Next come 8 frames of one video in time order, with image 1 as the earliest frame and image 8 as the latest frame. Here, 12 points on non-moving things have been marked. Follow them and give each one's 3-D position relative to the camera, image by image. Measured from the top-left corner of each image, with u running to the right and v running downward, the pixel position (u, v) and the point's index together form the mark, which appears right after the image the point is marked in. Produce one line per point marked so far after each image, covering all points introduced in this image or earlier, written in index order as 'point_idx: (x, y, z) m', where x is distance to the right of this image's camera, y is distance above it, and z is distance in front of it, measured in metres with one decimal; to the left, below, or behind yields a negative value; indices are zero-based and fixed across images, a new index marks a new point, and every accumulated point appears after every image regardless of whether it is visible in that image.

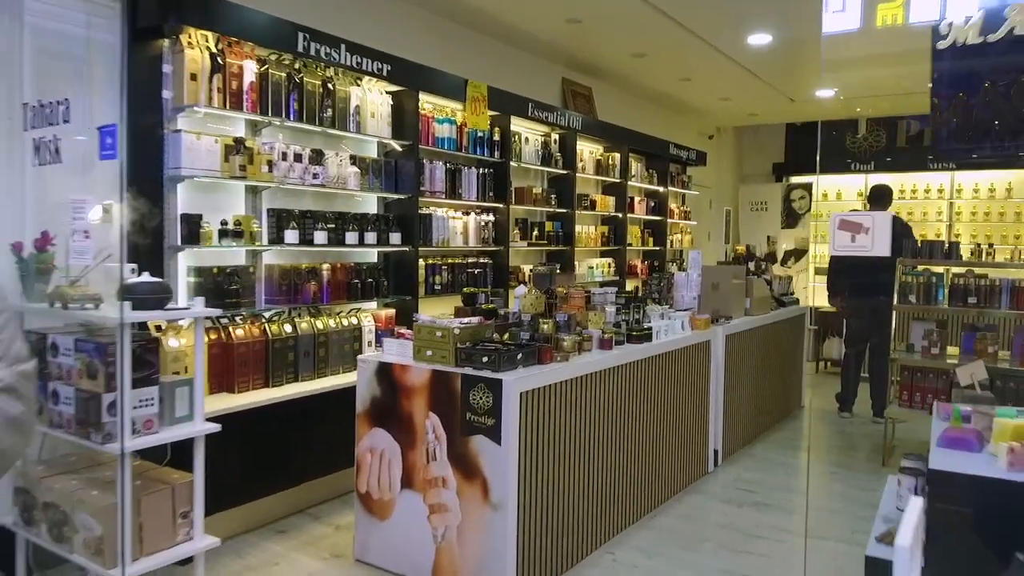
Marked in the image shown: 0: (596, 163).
0: (+0.7, +1.1, +6.4) m
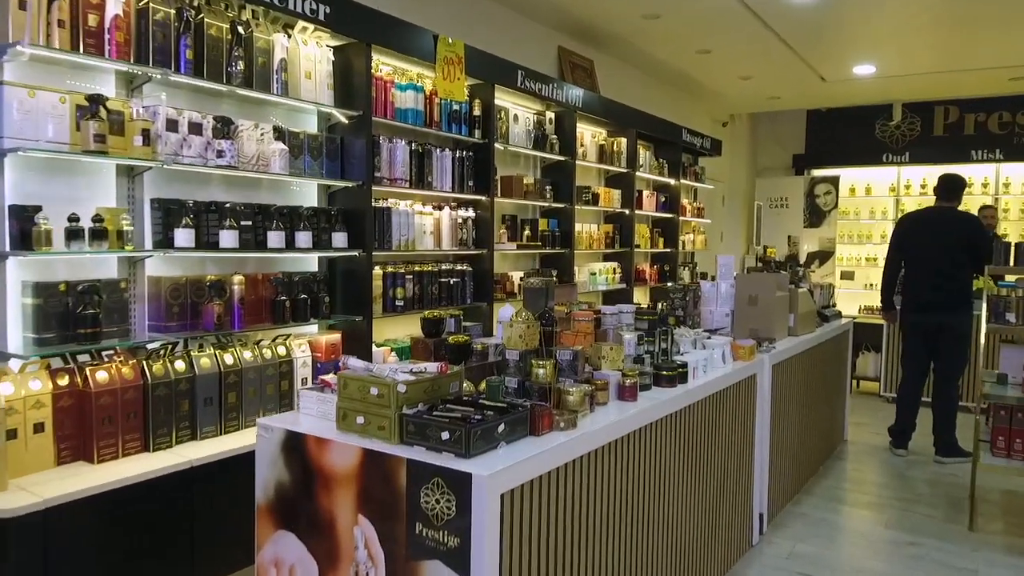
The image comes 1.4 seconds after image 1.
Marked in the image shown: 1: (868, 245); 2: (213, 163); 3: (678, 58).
0: (+0.6, +1.0, +5.4) m
1: (+3.8, +0.5, +8.1) m
2: (-1.1, +0.5, +2.8) m
3: (+1.3, +1.8, +6.0) m
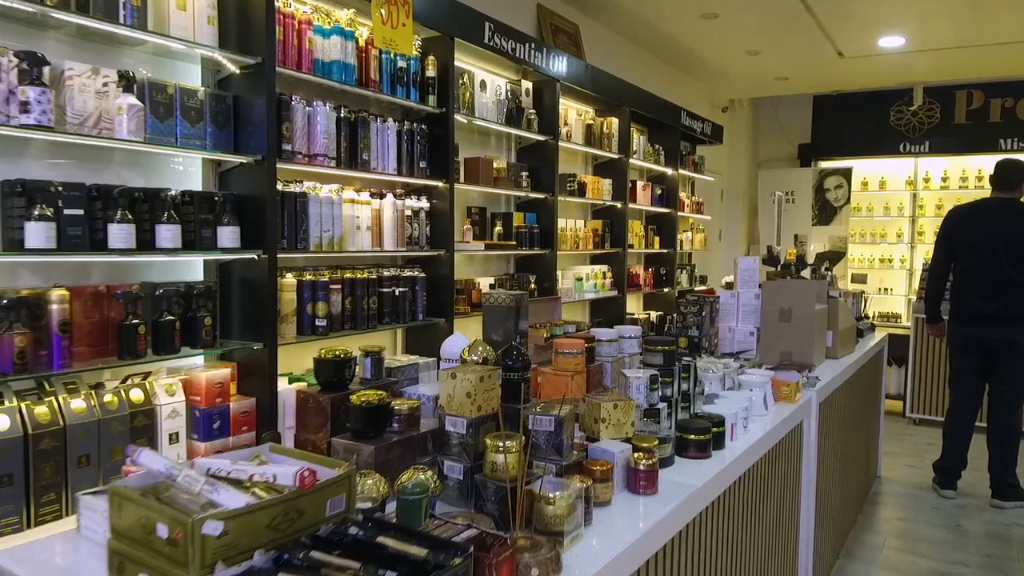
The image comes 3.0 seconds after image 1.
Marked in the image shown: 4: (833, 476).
0: (+0.5, +0.9, +4.5) m
1: (+3.5, +0.4, +7.3) m
2: (-1.2, +0.4, +1.9) m
3: (+1.1, +1.8, +5.2) m
4: (+1.3, -0.8, +3.1) m
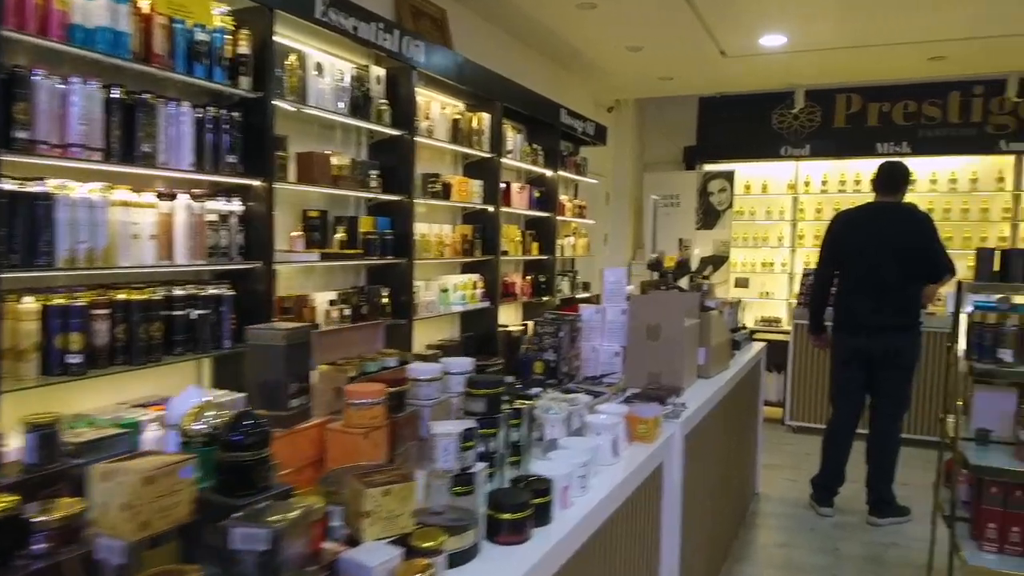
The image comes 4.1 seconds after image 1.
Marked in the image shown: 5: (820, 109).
0: (-0.3, +0.9, +4.0) m
1: (+2.4, +0.4, +7.2) m
2: (-1.7, +0.3, +1.3) m
3: (+0.2, +1.7, +4.8) m
4: (+0.7, -0.8, +2.8) m
5: (+2.8, +1.6, +6.9) m
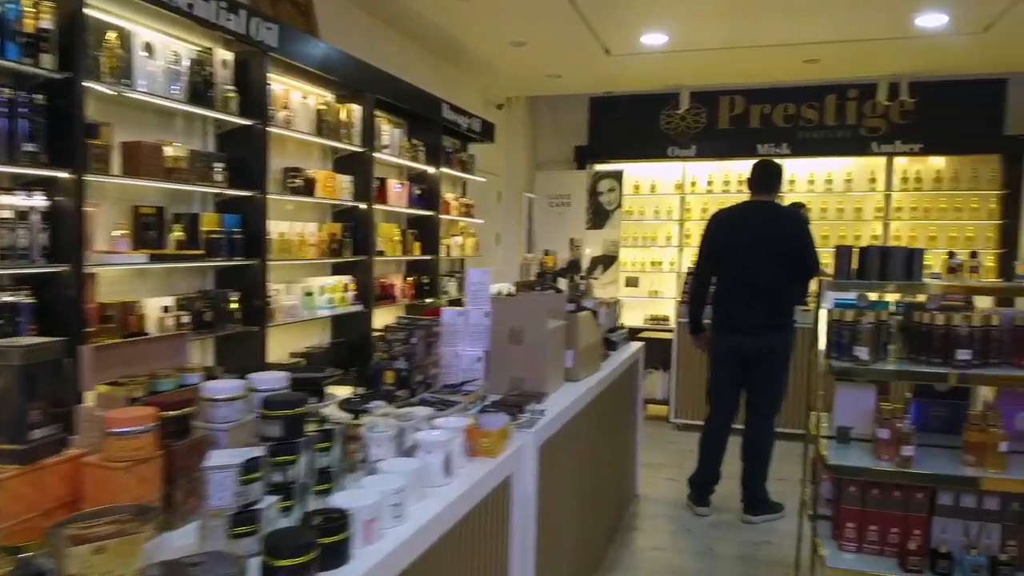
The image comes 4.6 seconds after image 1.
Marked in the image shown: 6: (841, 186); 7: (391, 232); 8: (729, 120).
0: (-1.0, +0.9, +3.8) m
1: (+1.4, +0.4, +7.3) m
2: (-2.0, +0.3, +0.9) m
3: (-0.5, +1.7, +4.6) m
4: (+0.2, -0.8, +2.6) m
5: (+1.8, +1.7, +7.0) m
6: (+2.9, +0.9, +6.7) m
7: (-0.7, +0.3, +4.5) m
8: (+2.0, +1.5, +7.0) m
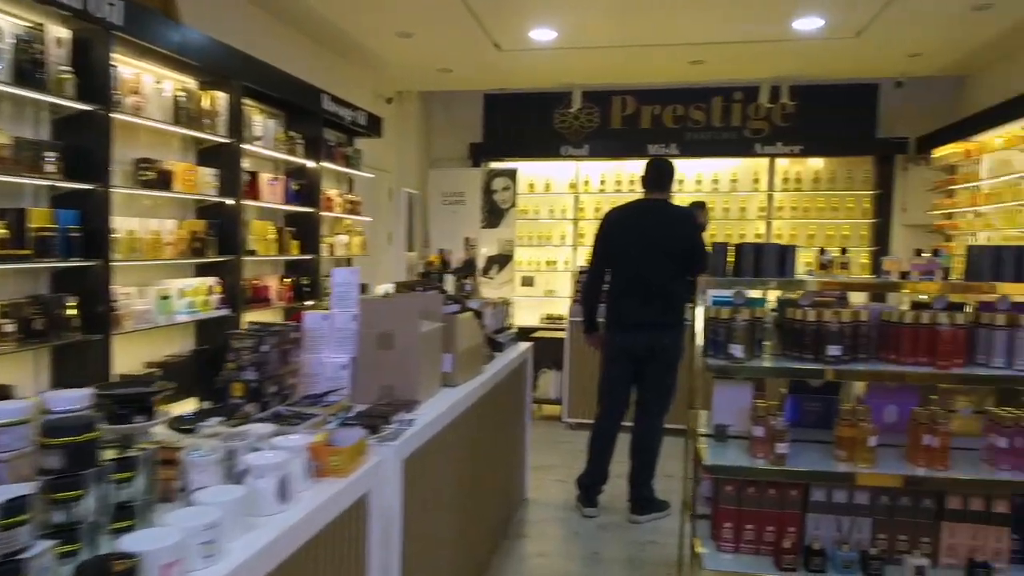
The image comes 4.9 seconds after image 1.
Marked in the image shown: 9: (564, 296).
0: (-1.6, +0.8, +3.5) m
1: (+0.3, +0.4, +7.2) m
2: (-2.2, +0.3, +0.5) m
3: (-1.2, +1.7, +4.4) m
4: (-0.2, -0.8, +2.5) m
5: (+0.8, +1.7, +7.0) m
6: (+1.9, +0.9, +6.9) m
7: (-1.4, +0.3, +4.3) m
8: (+1.0, +1.6, +7.0) m
9: (+0.5, -0.1, +7.2) m
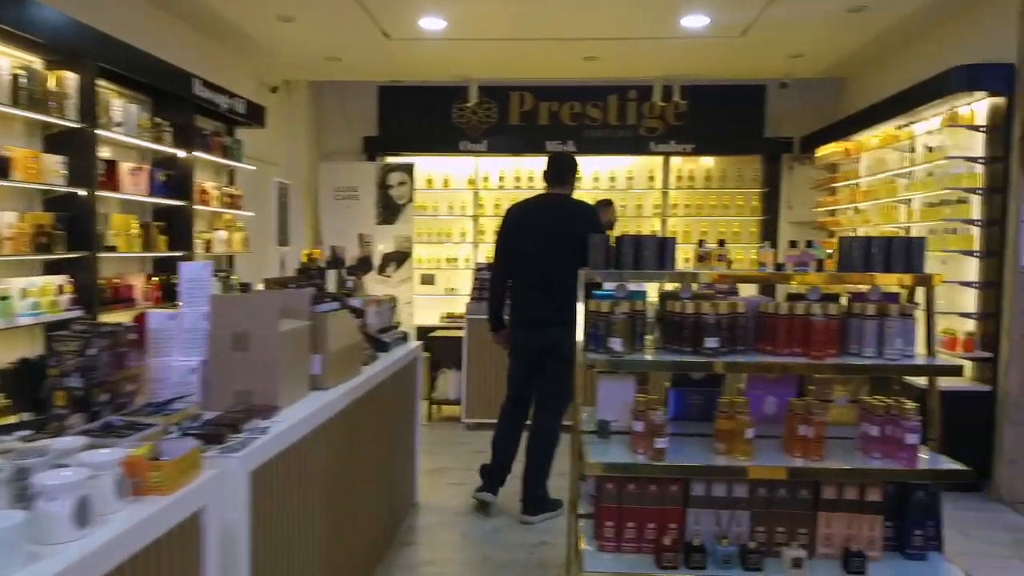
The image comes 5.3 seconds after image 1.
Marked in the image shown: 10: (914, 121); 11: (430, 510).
0: (-2.1, +0.9, +3.1) m
1: (-0.6, +0.4, +7.1) m
2: (-2.4, +0.3, +0.1) m
3: (-1.8, +1.7, +4.1) m
4: (-0.6, -0.8, +2.3) m
5: (-0.2, +1.7, +7.0) m
6: (+1.0, +1.0, +6.9) m
7: (-2.0, +0.3, +3.9) m
8: (+0.1, +1.6, +6.9) m
9: (-0.4, -0.1, +7.1) m
10: (+2.6, +1.1, +4.9) m
11: (-0.4, -1.2, +4.0) m
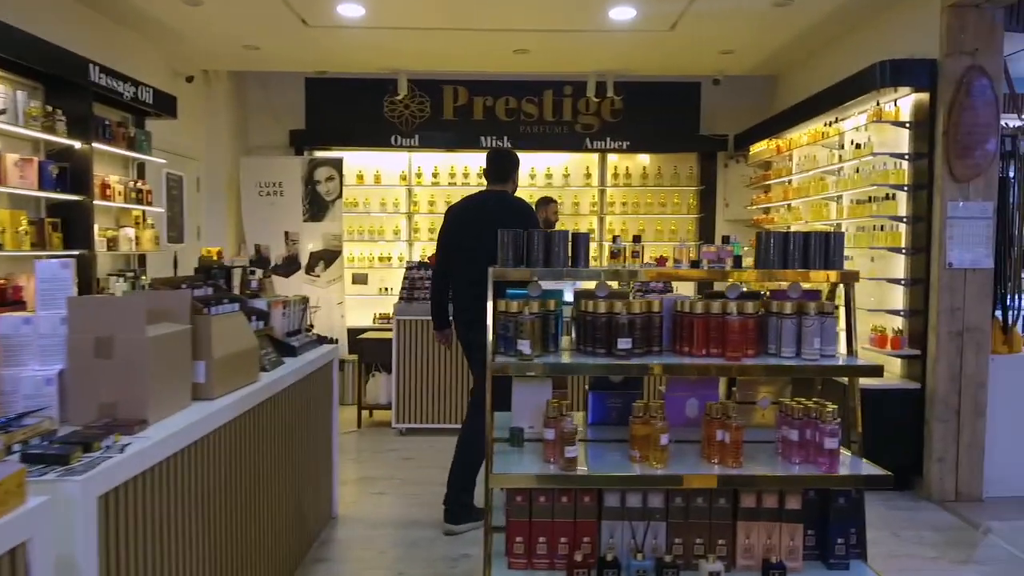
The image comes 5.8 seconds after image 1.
0: (-2.4, +0.8, +2.8) m
1: (-1.2, +0.4, +6.9) m
2: (-2.5, +0.3, -0.2) m
3: (-2.2, +1.7, +3.8) m
4: (-0.9, -0.8, +2.1) m
5: (-0.7, +1.7, +6.8) m
6: (+0.4, +1.0, +6.8) m
7: (-2.4, +0.3, +3.6) m
8: (-0.5, +1.6, +6.8) m
9: (-1.0, -0.1, +6.9) m
10: (+2.2, +1.1, +4.9) m
11: (-0.8, -1.2, +3.8) m
